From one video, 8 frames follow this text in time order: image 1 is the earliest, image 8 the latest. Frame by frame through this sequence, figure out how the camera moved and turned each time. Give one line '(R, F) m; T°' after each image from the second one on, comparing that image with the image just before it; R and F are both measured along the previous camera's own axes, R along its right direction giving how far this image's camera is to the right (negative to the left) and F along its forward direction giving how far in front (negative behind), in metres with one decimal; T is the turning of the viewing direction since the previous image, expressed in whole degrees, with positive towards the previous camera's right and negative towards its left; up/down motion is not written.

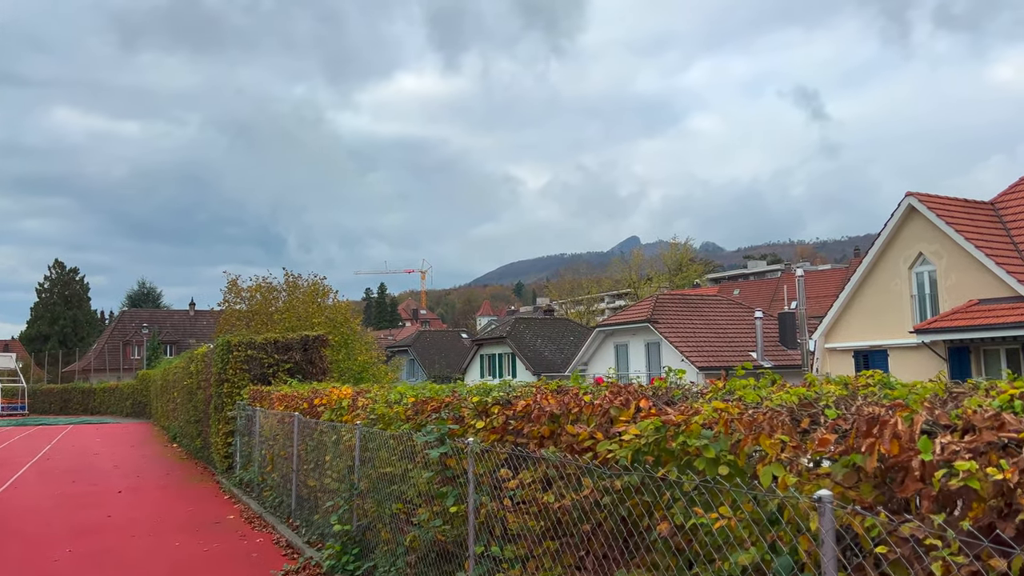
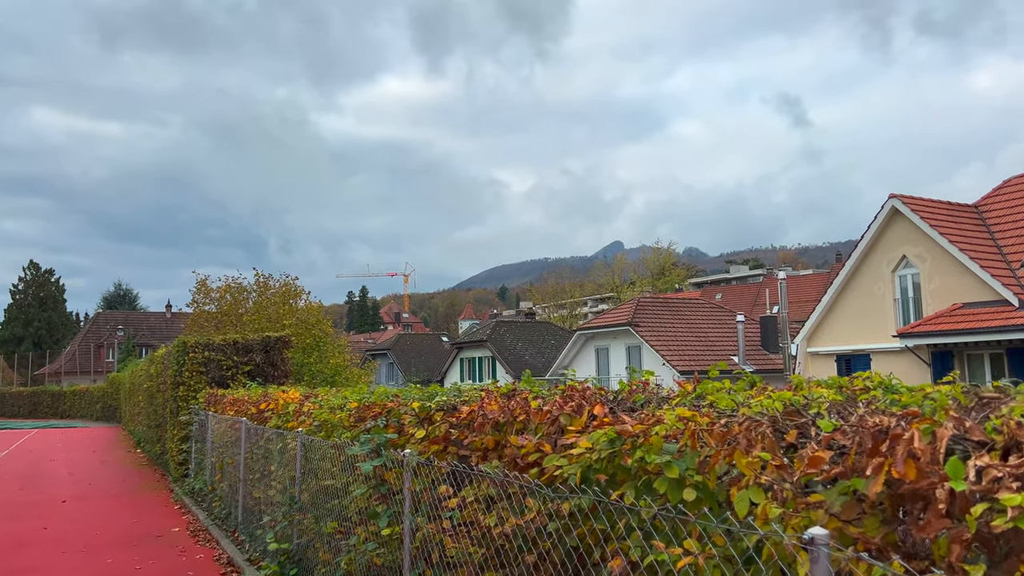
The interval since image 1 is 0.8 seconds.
(+0.2, +0.5) m; +1°
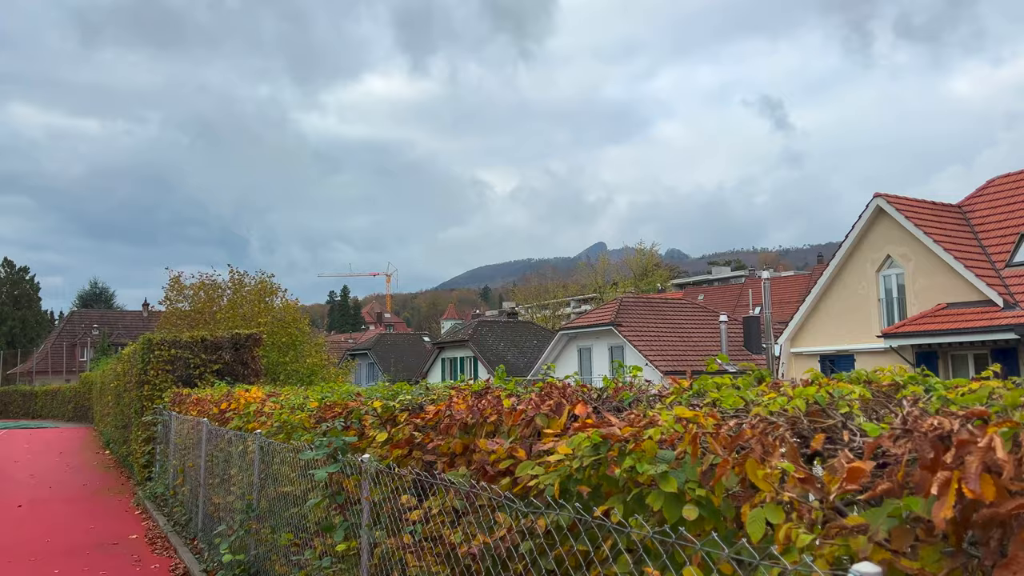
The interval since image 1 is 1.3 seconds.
(0.0, +0.4) m; +1°
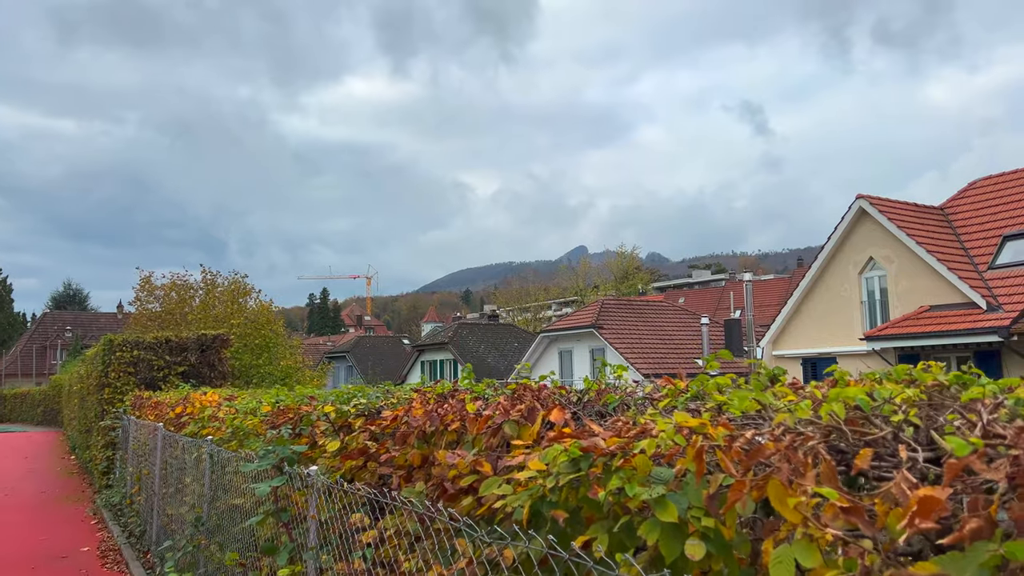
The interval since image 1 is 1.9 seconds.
(0.0, +0.4) m; +1°
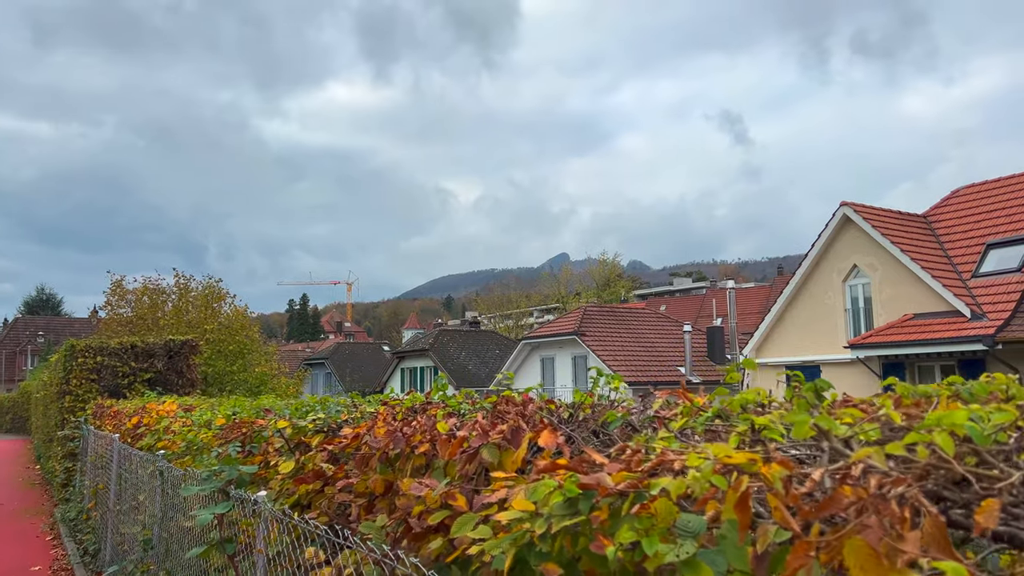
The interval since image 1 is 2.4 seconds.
(0.0, +0.4) m; +1°
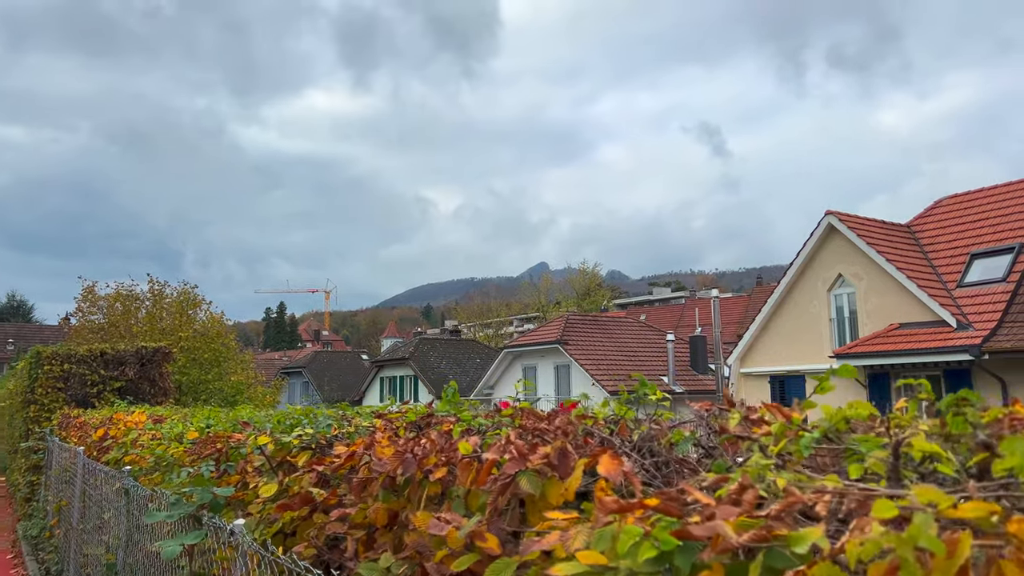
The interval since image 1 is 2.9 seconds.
(-0.1, +0.3) m; +1°
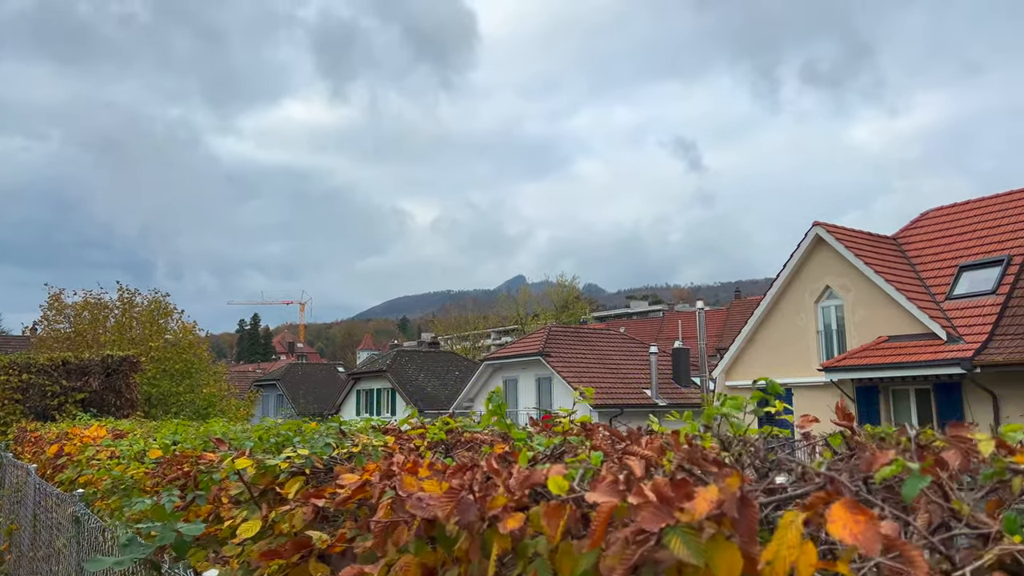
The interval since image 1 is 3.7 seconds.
(-0.2, +0.5) m; +2°
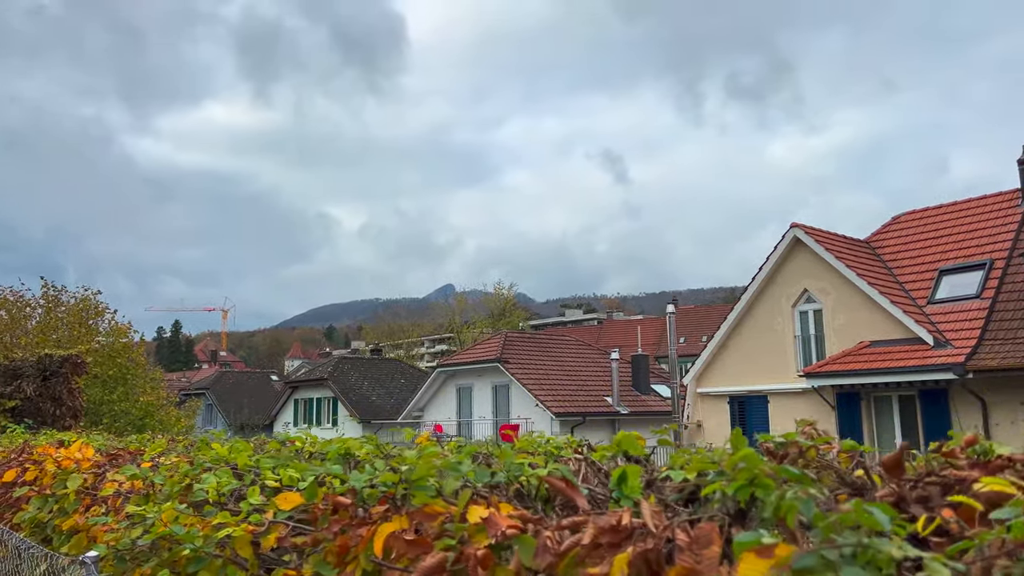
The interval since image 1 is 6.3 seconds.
(-1.0, +1.3) m; +5°
